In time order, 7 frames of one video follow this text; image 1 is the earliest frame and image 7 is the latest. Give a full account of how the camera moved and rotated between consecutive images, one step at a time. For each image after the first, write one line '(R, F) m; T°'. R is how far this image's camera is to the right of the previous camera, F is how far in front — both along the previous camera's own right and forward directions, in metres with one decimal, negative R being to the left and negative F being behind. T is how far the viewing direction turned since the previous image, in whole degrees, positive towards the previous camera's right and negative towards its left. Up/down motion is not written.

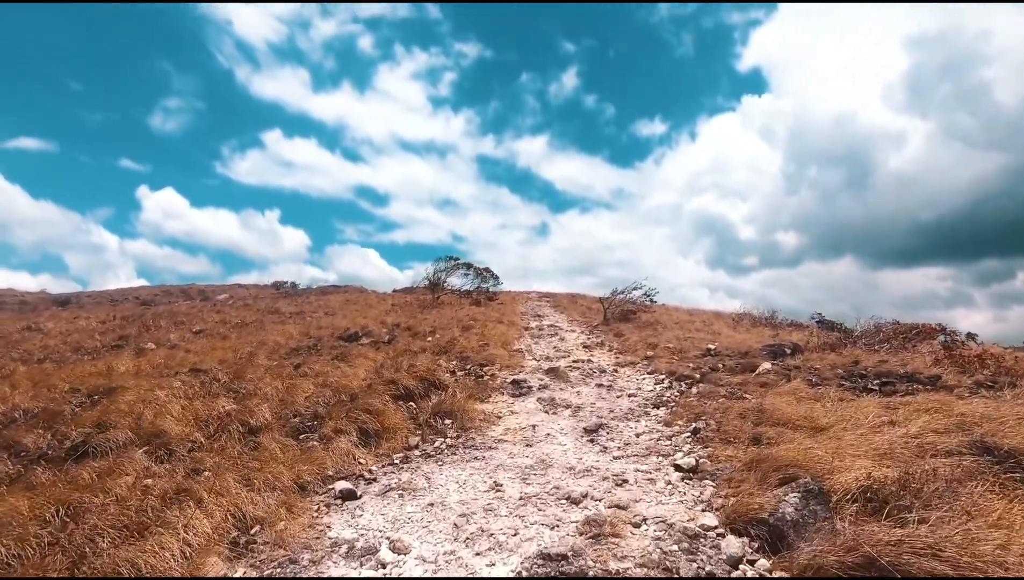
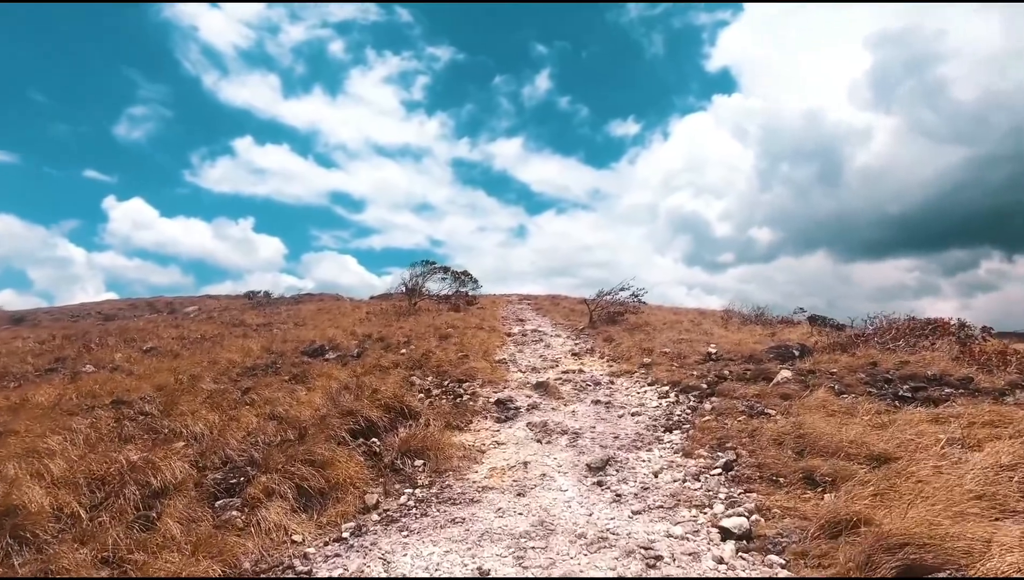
(0.0, +1.8) m; +2°
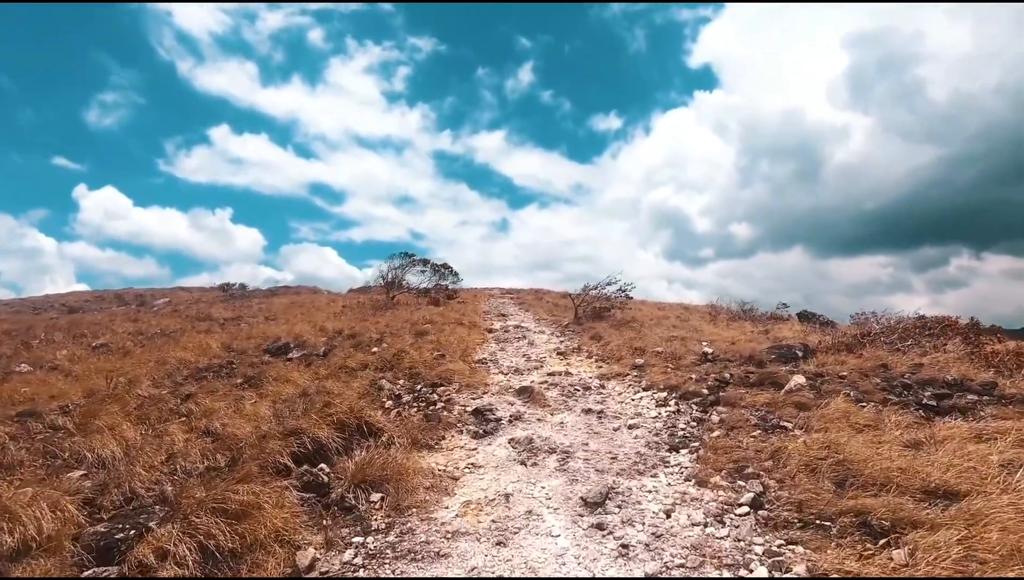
(0.0, +1.4) m; +2°
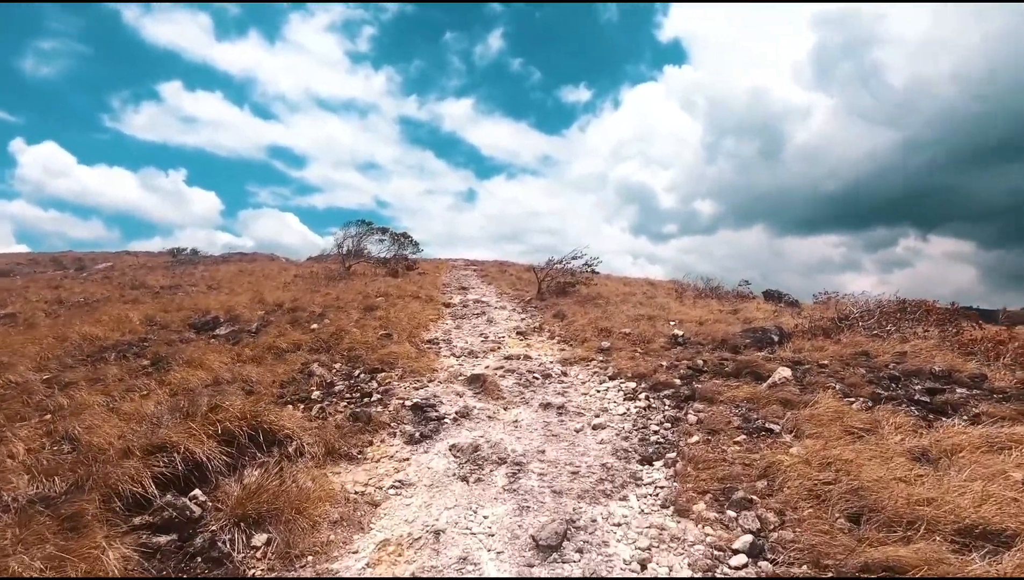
(+0.3, +1.5) m; +4°
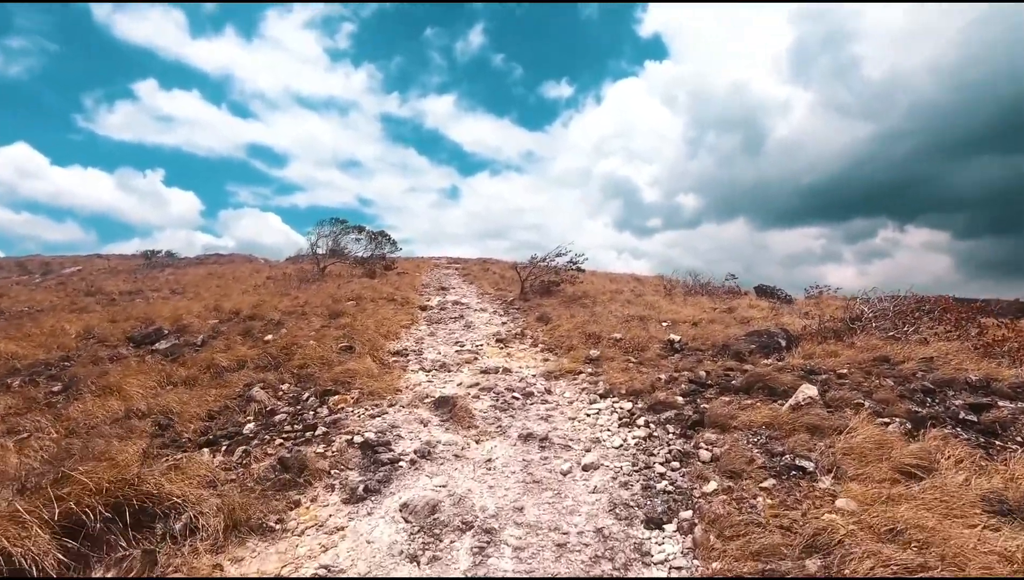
(+0.2, +1.6) m; +2°
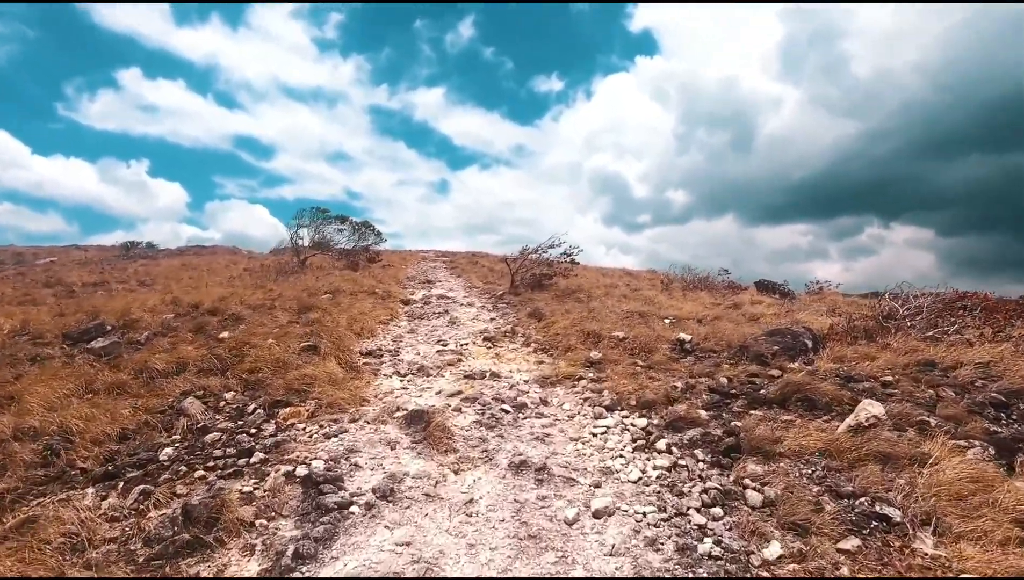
(0.0, +1.6) m; +1°
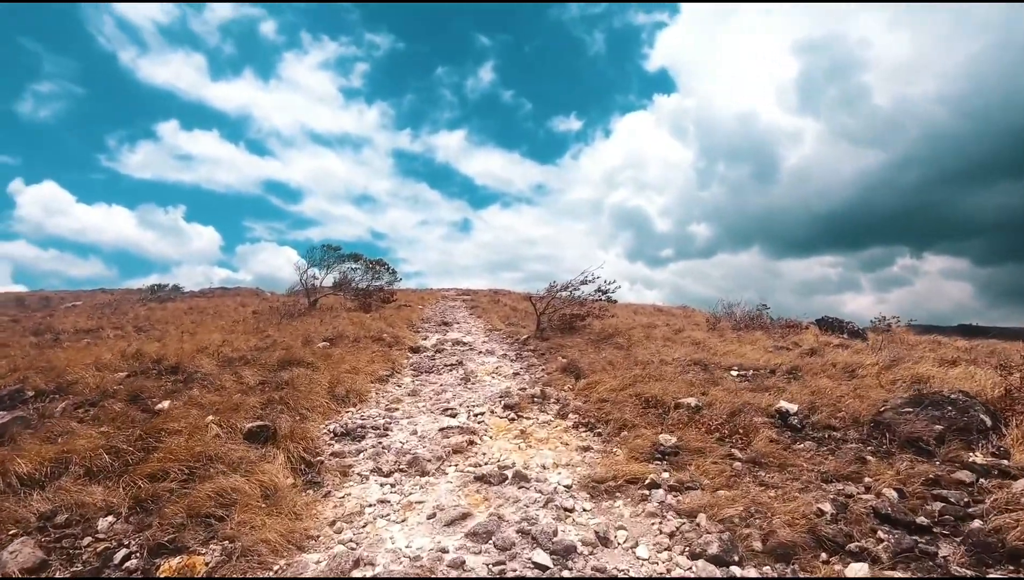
(-0.1, +3.2) m; -2°
